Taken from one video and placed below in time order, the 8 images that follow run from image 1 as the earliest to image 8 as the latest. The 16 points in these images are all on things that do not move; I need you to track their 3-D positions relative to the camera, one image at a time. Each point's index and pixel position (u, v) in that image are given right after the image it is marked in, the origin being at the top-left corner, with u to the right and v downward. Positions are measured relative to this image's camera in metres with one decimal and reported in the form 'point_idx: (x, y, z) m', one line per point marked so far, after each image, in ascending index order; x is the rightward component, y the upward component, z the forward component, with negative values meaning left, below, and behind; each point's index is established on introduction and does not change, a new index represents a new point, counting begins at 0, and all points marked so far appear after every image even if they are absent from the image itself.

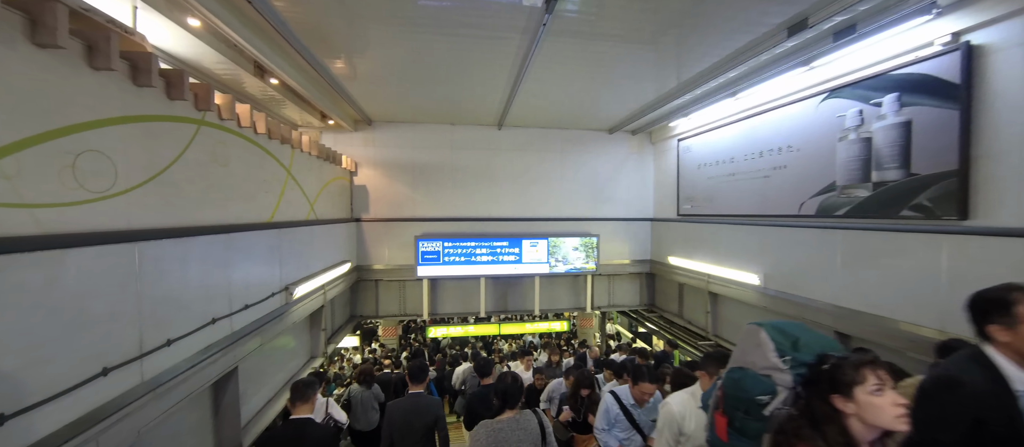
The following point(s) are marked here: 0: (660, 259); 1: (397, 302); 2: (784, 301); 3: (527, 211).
0: (+3.7, -0.9, +8.3) m
1: (-2.8, -1.9, +8.0) m
2: (+4.2, -1.2, +5.2) m
3: (+0.4, +0.3, +8.3) m
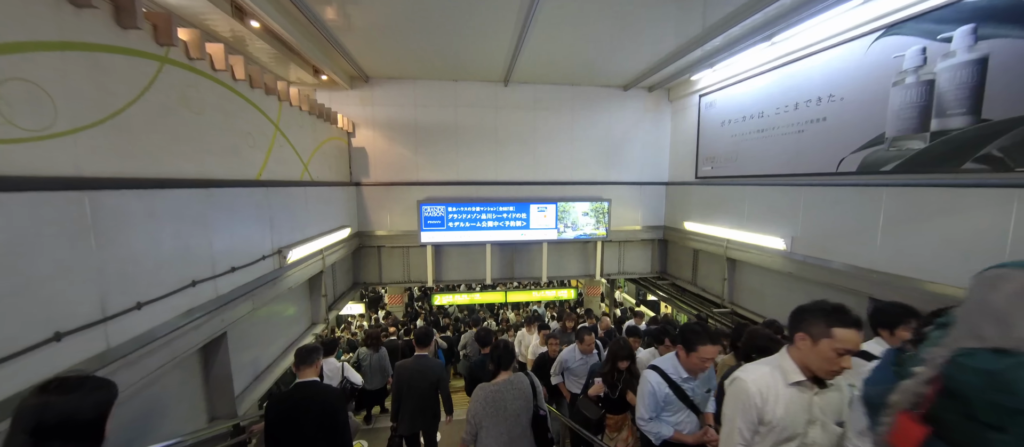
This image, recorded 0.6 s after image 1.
0: (+3.8, -0.1, +7.9) m
1: (-2.6, -1.1, +7.8) m
2: (+4.3, -0.6, +4.8) m
3: (+0.5, +1.2, +7.9) m
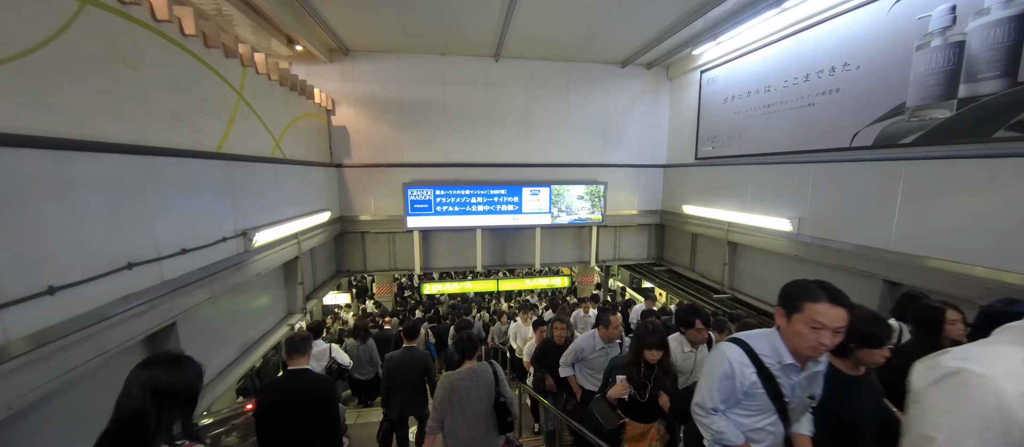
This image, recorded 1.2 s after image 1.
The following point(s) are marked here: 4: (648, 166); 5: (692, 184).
0: (+3.7, +0.3, +7.6) m
1: (-2.8, -0.7, +7.4) m
2: (+4.2, -0.3, +4.6) m
3: (+0.3, +1.5, +7.5) m
4: (+3.2, +1.4, +7.9) m
5: (+3.8, +0.8, +7.0) m
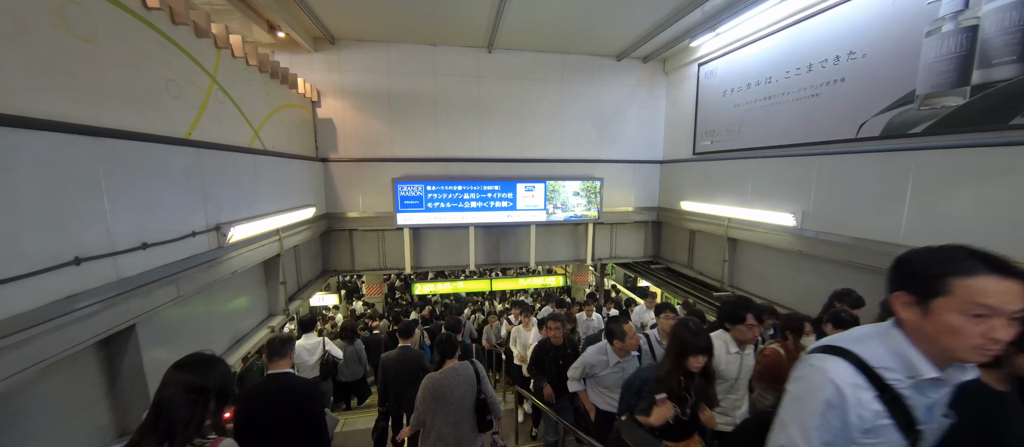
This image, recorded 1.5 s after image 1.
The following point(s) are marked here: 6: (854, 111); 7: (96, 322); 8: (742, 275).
0: (+3.5, +0.4, +7.5) m
1: (-2.9, -0.7, +7.1) m
2: (+4.2, -0.3, +4.4) m
3: (+0.2, +1.6, +7.3) m
4: (+3.1, +1.4, +7.8) m
5: (+3.7, +0.9, +6.9) m
6: (+4.2, +1.4, +4.1) m
7: (-2.8, -0.7, +2.3) m
8: (+4.1, -0.9, +6.0) m
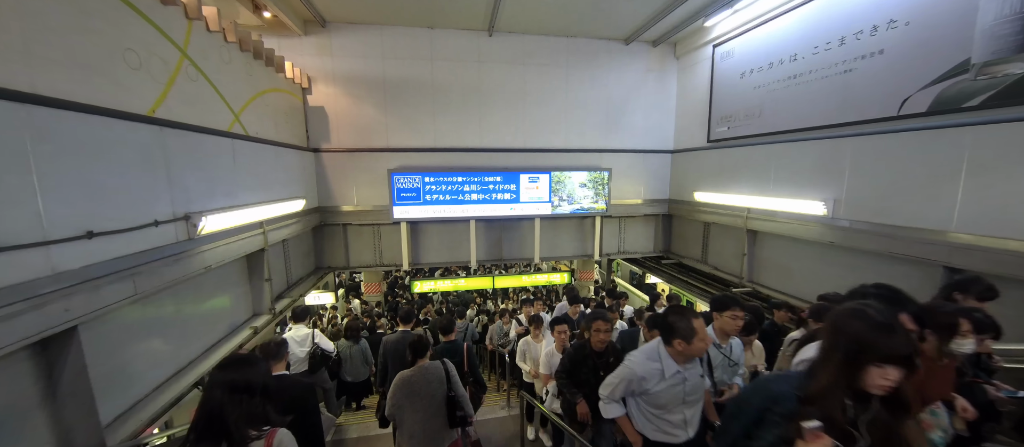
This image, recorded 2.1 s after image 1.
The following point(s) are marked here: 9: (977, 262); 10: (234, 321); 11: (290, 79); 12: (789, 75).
0: (+3.6, +0.5, +7.1) m
1: (-2.8, -0.5, +6.7) m
2: (+4.2, -0.1, +4.0) m
3: (+0.3, +1.7, +6.9) m
4: (+3.1, +1.6, +7.4) m
5: (+3.7, +1.1, +6.5) m
6: (+4.3, +1.5, +3.7) m
7: (-2.8, -0.6, +1.9) m
8: (+4.2, -0.8, +5.6) m
9: (+4.4, -0.3, +3.2) m
10: (-3.4, -1.2, +4.1) m
11: (-3.7, +2.4, +5.6) m
12: (+4.0, +2.2, +4.9) m
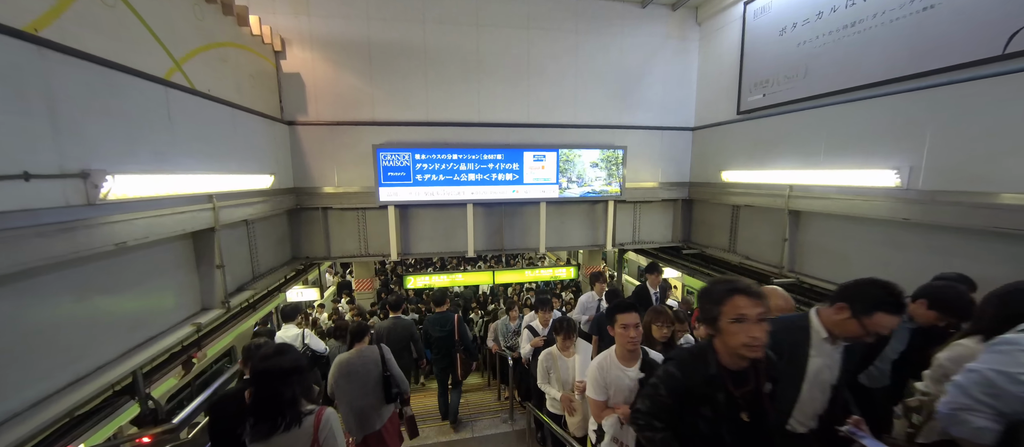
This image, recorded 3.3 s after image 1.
0: (+3.6, +0.8, +6.3) m
1: (-2.8, -0.3, +6.0) m
2: (+4.3, +0.2, +3.2) m
3: (+0.3, +2.0, +6.1) m
4: (+3.2, +1.9, +6.6) m
5: (+3.8, +1.3, +5.7) m
6: (+4.3, +1.8, +3.0) m
7: (-2.7, -0.3, +1.1) m
8: (+4.2, -0.5, +4.8) m
9: (+4.4, -0.1, +2.4) m
10: (-3.3, -0.9, +3.3) m
11: (-3.7, +2.7, +4.8) m
12: (+4.1, +2.4, +4.1) m
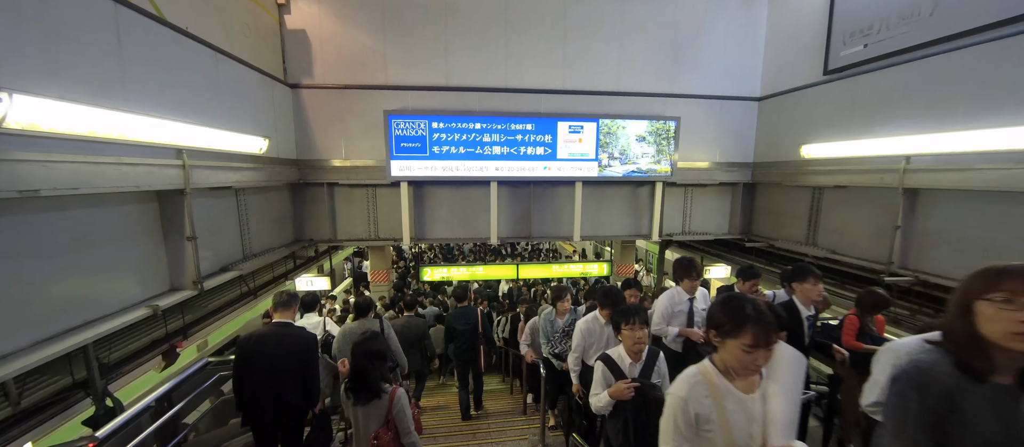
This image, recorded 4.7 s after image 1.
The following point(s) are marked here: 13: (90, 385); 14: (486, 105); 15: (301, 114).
0: (+4.1, +1.0, +5.3) m
1: (-2.3, 0.0, +5.3) m
2: (+4.6, +0.4, +2.2) m
3: (+0.8, +2.2, +5.3) m
4: (+3.7, +2.1, +5.6) m
5: (+4.2, +1.5, +4.6) m
6: (+4.6, +2.0, +1.9) m
7: (-2.6, 0.0, +0.5) m
8: (+4.6, -0.3, +3.7) m
9: (+4.6, +0.1, +1.3) m
10: (-3.1, -0.6, +2.7) m
11: (-3.2, +3.0, +4.2) m
12: (+4.5, +2.6, +3.0) m
13: (-3.5, -1.3, +2.8) m
14: (-0.4, +1.8, +5.2) m
15: (-3.1, +1.6, +4.9) m
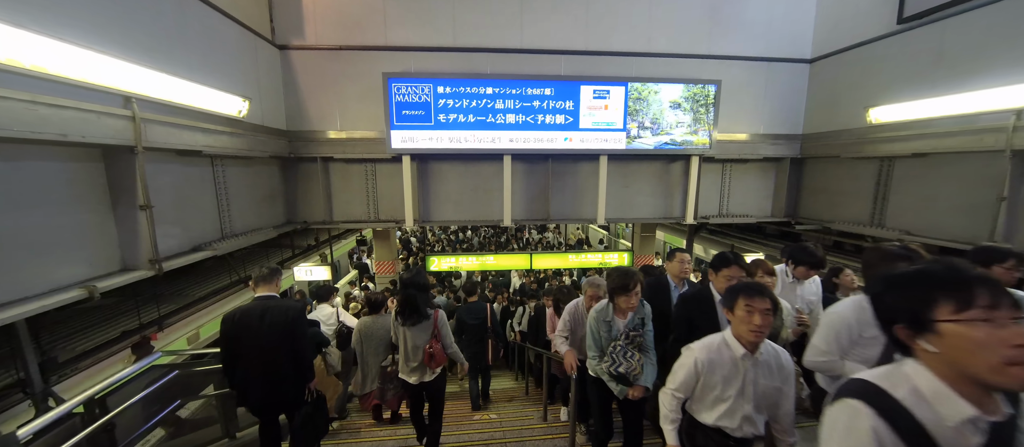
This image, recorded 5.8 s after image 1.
0: (+4.3, +1.3, +4.6) m
1: (-2.1, +0.3, +4.8) m
2: (+4.7, +0.6, +1.5) m
3: (+1.0, +2.5, +4.6) m
4: (+3.9, +2.4, +4.9) m
5: (+4.4, +1.8, +3.9) m
6: (+4.8, +2.3, +1.2) m
7: (-2.5, +0.3, 0.0) m
8: (+4.8, 0.0, +3.0) m
9: (+4.8, +0.4, +0.6) m
10: (-2.9, -0.3, +2.2) m
11: (-3.0, +3.3, +3.7) m
12: (+4.6, +2.9, +2.3) m
13: (-3.3, -1.1, +2.3) m
14: (-0.2, +2.1, +4.6) m
15: (-2.9, +1.9, +4.3) m
